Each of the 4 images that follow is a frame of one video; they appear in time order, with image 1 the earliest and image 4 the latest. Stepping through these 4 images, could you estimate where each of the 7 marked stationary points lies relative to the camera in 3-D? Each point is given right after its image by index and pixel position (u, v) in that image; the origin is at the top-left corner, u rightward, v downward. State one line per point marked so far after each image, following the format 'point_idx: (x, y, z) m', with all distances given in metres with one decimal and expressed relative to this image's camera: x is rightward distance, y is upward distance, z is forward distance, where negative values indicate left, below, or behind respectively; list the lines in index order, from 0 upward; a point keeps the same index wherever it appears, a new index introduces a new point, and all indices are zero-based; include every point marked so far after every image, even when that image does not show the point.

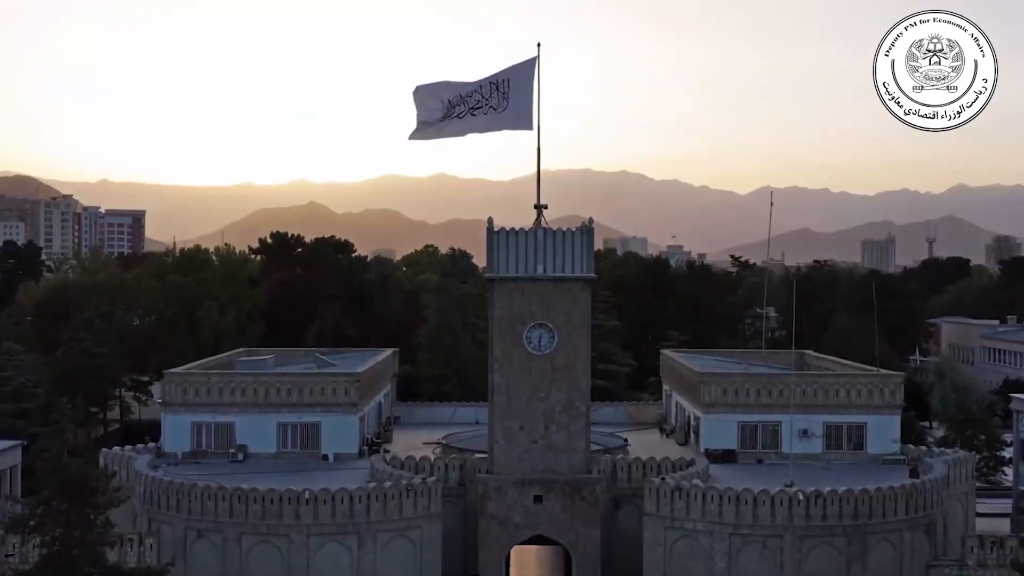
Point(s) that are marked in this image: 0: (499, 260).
0: (-0.1, +0.3, +18.8) m
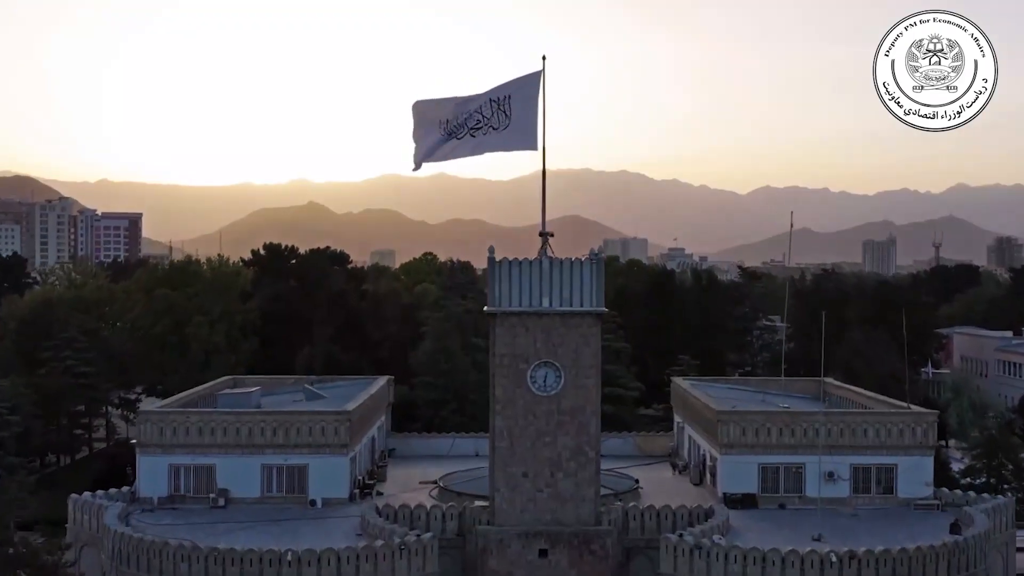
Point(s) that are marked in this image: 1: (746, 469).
0: (-0.1, 0.0, +17.2) m
1: (+2.5, -1.9, +19.4) m
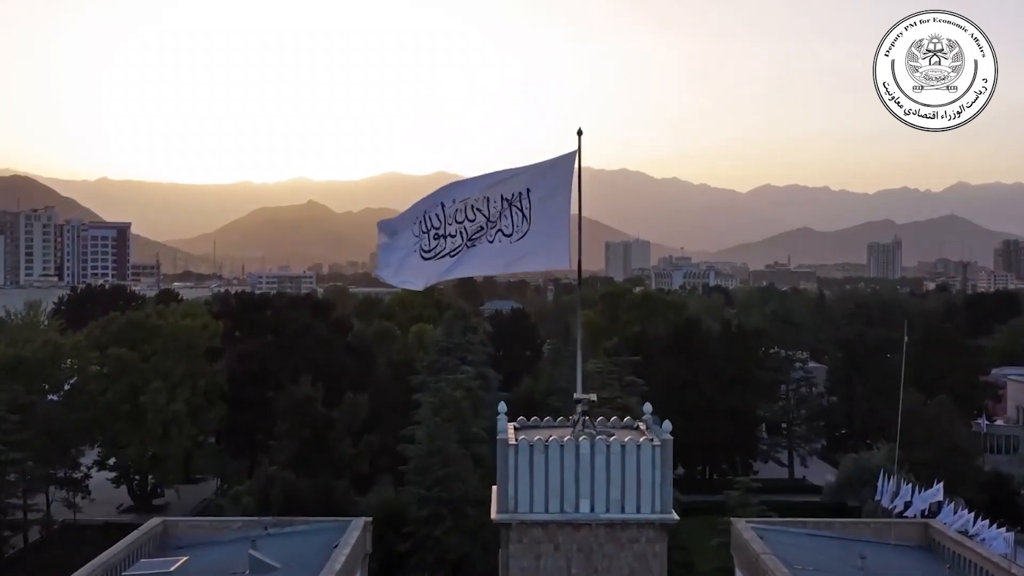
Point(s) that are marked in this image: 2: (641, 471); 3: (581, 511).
0: (0.0, -1.3, +11.4) m
1: (+2.6, -3.1, +13.6) m
2: (+0.8, -1.1, +11.5) m
3: (+0.5, -1.4, +11.4) m
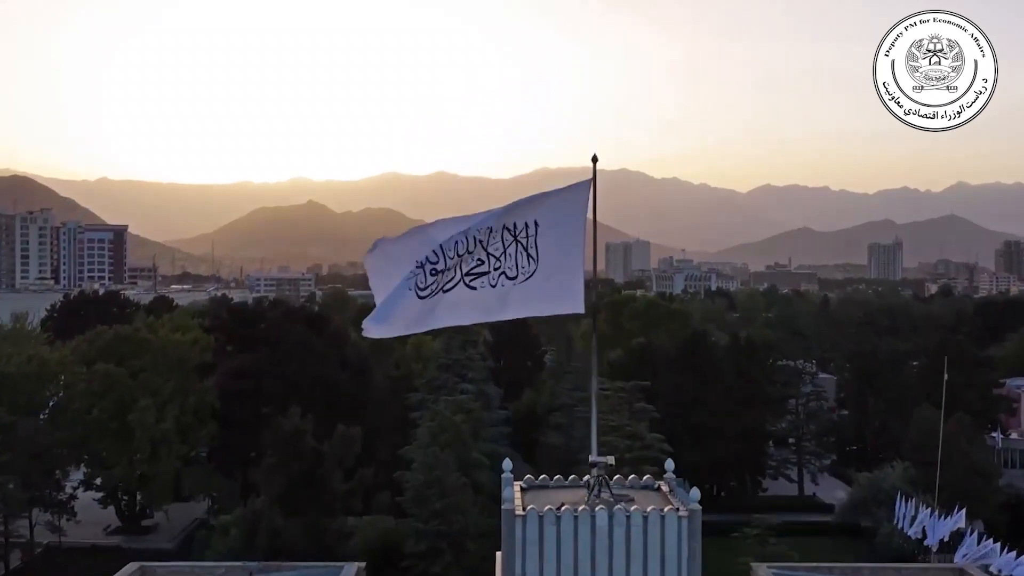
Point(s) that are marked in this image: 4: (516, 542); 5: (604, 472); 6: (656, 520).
0: (+0.1, -1.5, +10.1) m
1: (+2.7, -3.4, +12.2) m
2: (+0.9, -1.4, +10.1) m
3: (+0.5, -1.7, +10.1) m
4: (0.0, -1.4, +10.1) m
5: (+0.5, -1.1, +10.5) m
6: (+0.8, -1.3, +10.1) m
